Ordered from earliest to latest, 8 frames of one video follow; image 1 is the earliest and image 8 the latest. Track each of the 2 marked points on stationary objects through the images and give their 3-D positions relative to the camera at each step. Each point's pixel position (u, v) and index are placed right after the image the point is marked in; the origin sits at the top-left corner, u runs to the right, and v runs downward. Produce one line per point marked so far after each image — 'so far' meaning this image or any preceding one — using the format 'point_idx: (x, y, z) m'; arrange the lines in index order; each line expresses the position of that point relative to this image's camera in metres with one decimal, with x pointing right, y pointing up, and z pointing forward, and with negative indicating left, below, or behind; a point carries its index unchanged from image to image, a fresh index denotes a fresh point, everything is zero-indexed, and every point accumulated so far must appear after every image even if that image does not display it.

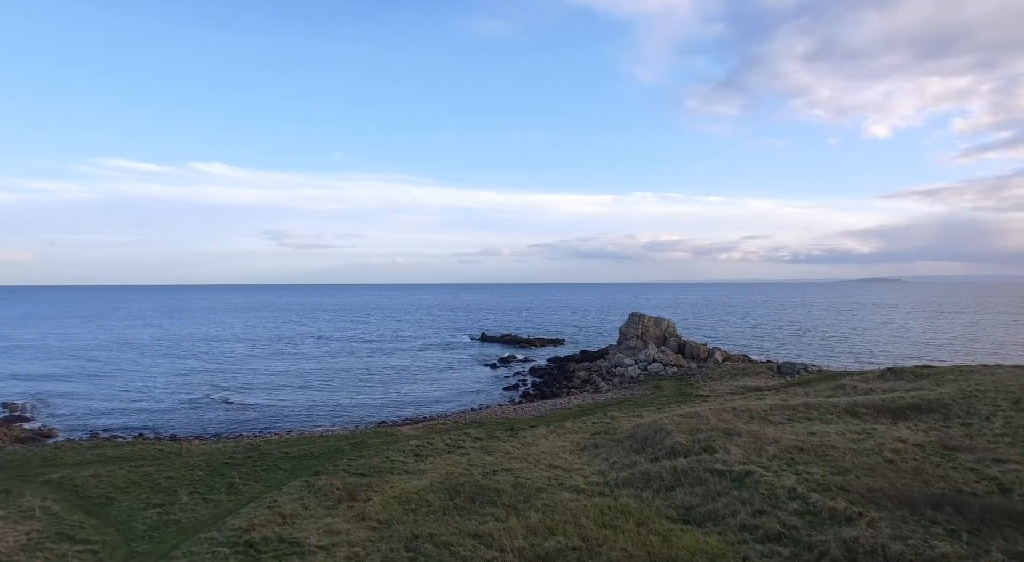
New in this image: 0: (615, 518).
0: (+3.1, -7.1, +18.0) m
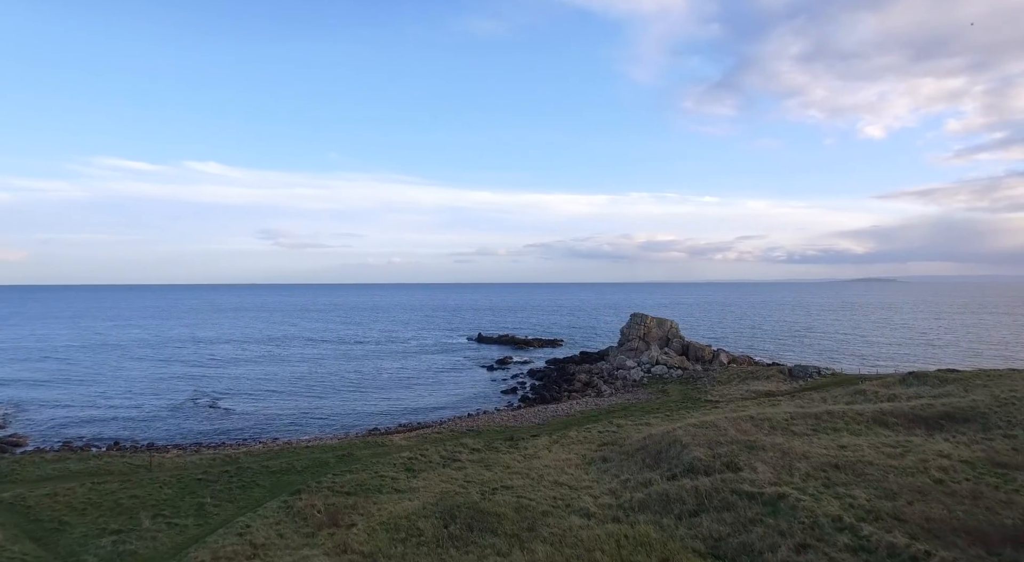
0: (+3.2, -7.1, +15.6) m
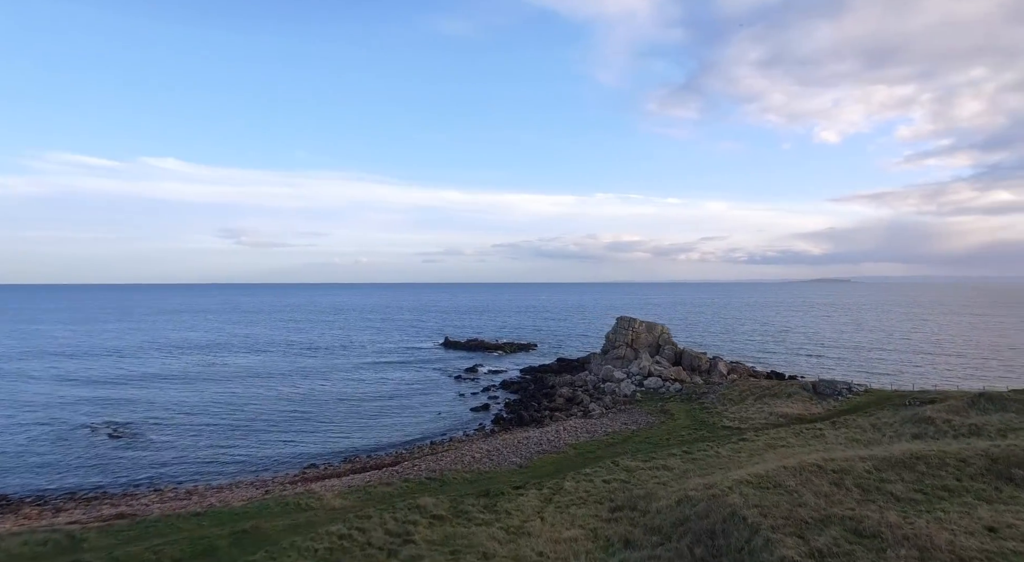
0: (+3.2, -7.0, +7.1) m
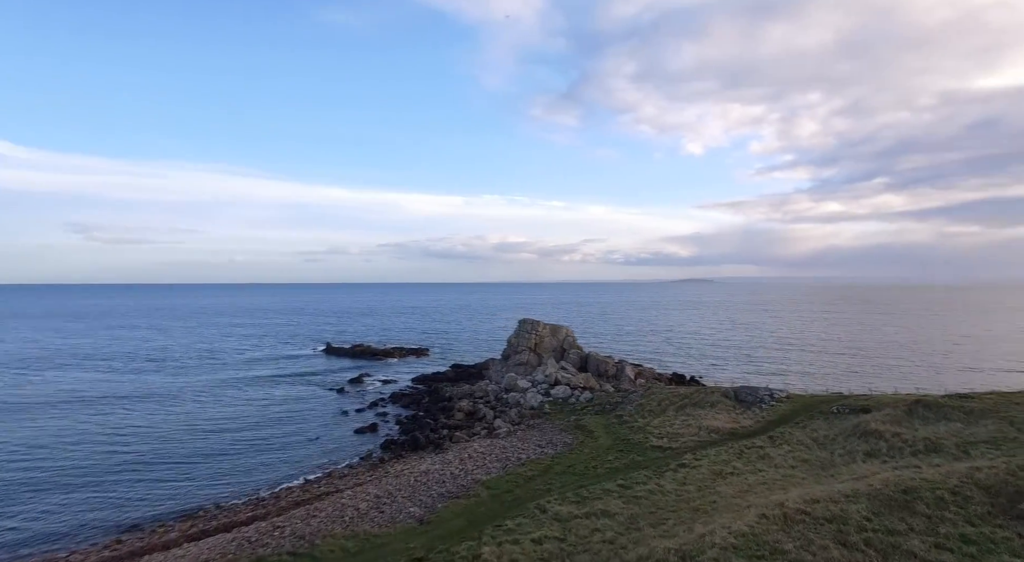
0: (+3.3, -7.0, +1.4) m
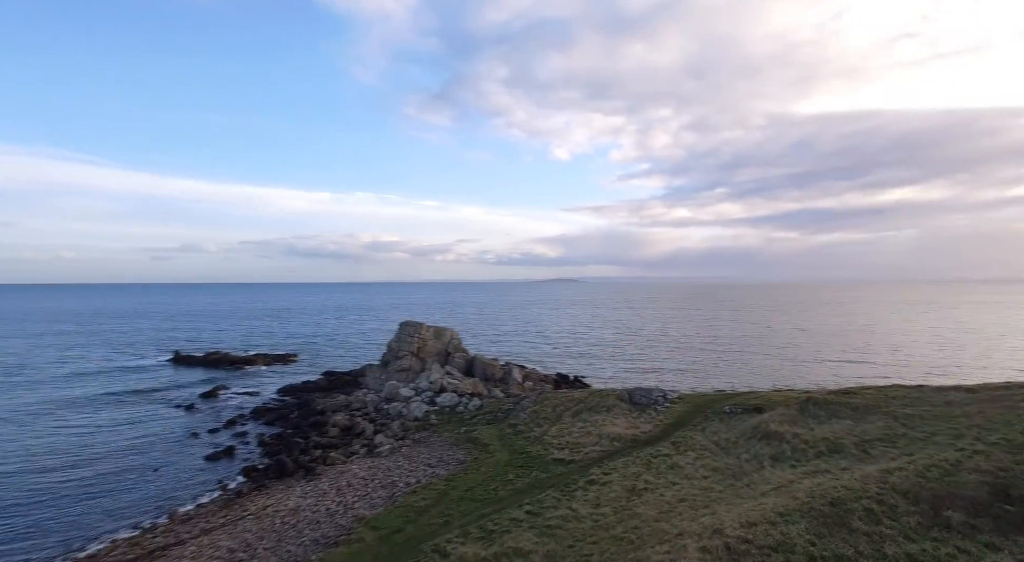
0: (+4.3, -6.9, -1.2) m
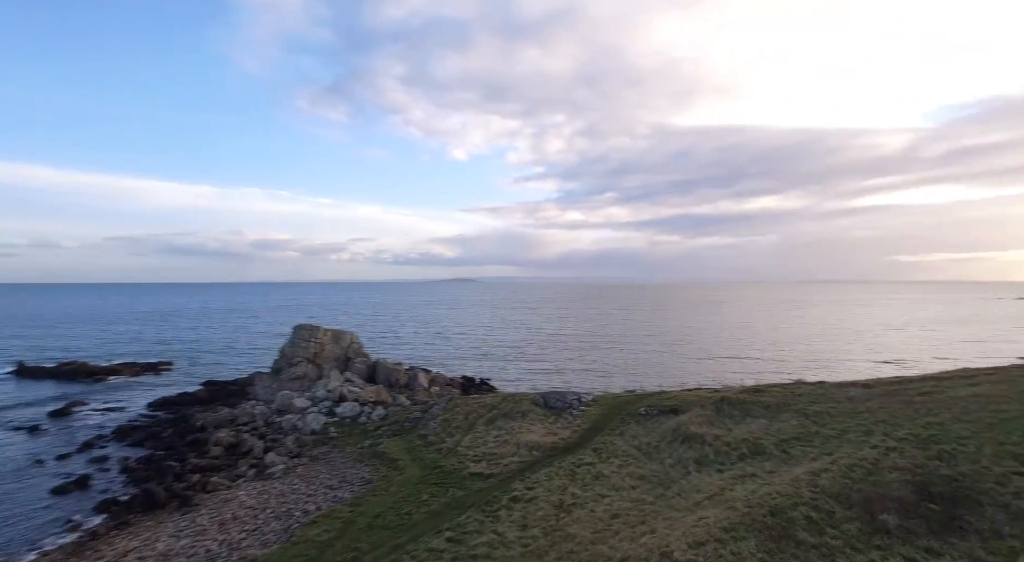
0: (+5.4, -6.9, -2.5) m
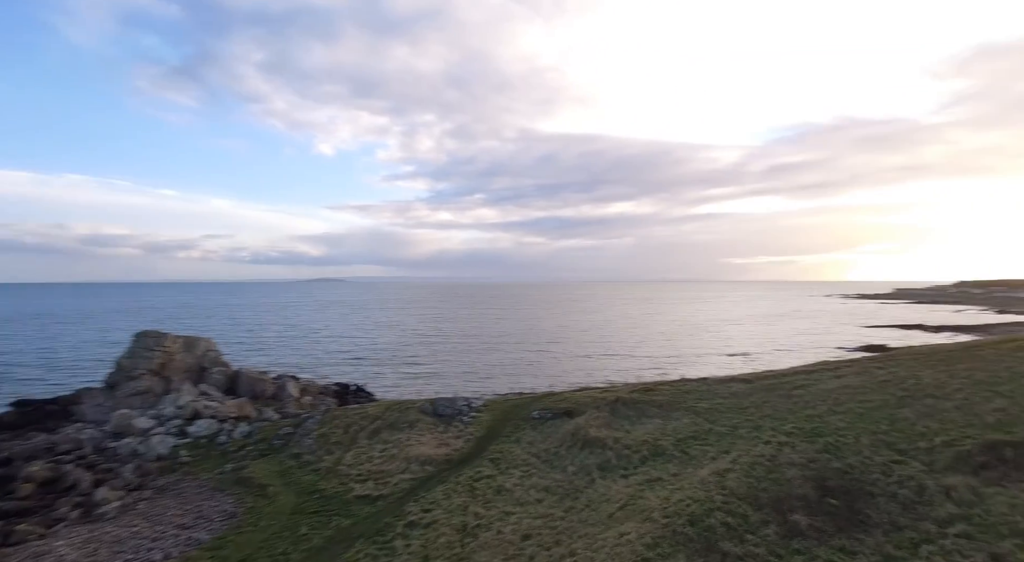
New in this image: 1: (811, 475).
0: (+7.1, -6.9, -3.2) m
1: (+9.7, -6.3, +19.5) m
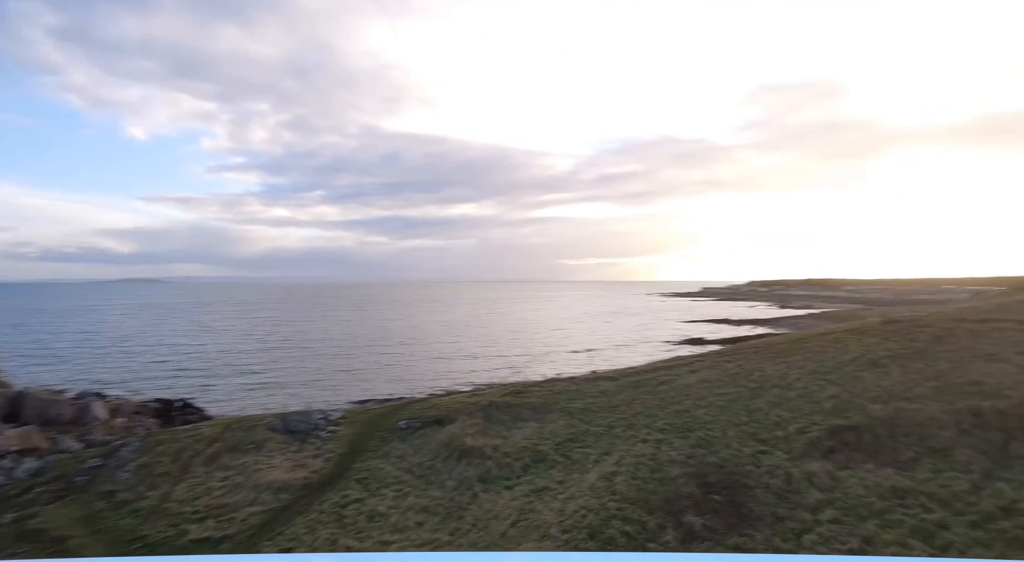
0: (+9.1, -6.8, -3.0) m
1: (+5.9, -6.3, +19.7) m
